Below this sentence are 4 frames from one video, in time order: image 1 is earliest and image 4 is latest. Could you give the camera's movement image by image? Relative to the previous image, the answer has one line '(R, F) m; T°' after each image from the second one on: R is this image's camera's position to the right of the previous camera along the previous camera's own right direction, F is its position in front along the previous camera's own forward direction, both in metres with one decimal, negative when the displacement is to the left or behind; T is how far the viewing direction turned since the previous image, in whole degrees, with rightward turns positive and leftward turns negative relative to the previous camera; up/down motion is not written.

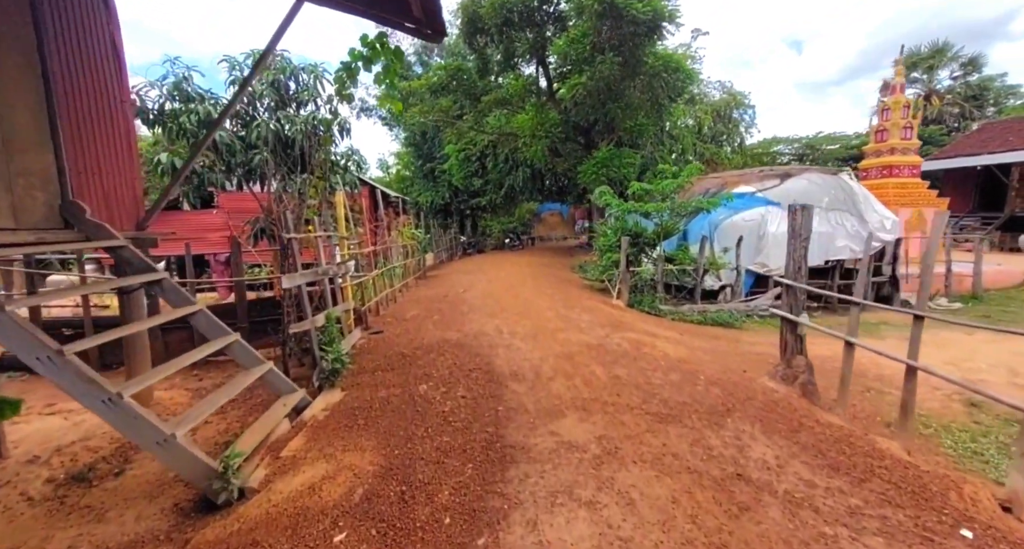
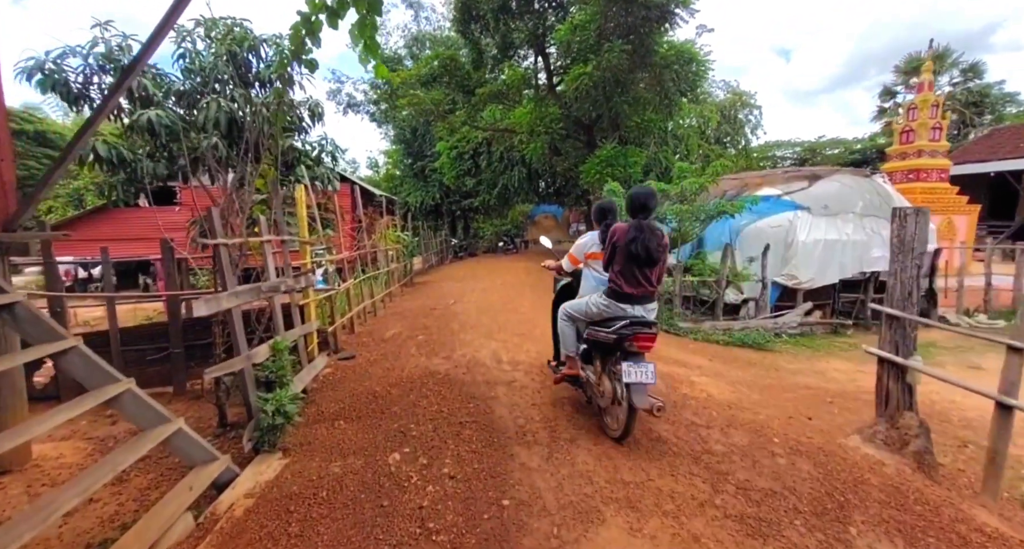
(-0.1, +1.1) m; +1°
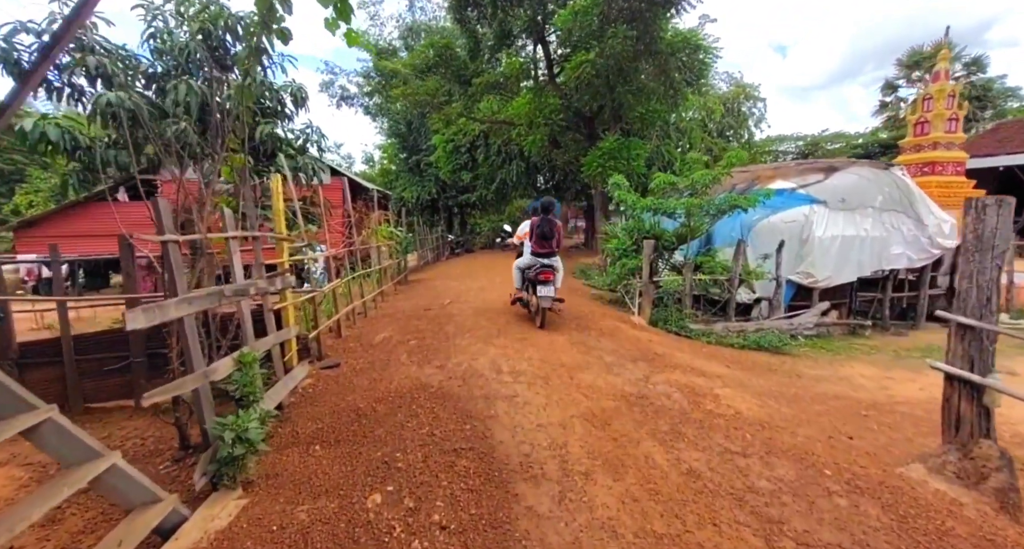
(0.0, +0.5) m; 0°
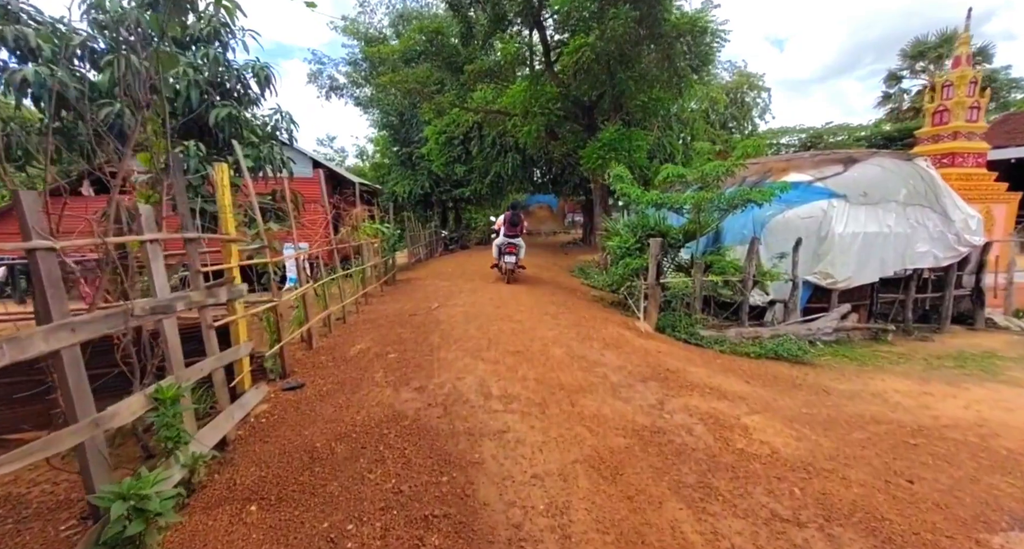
(+0.1, +0.6) m; 0°
